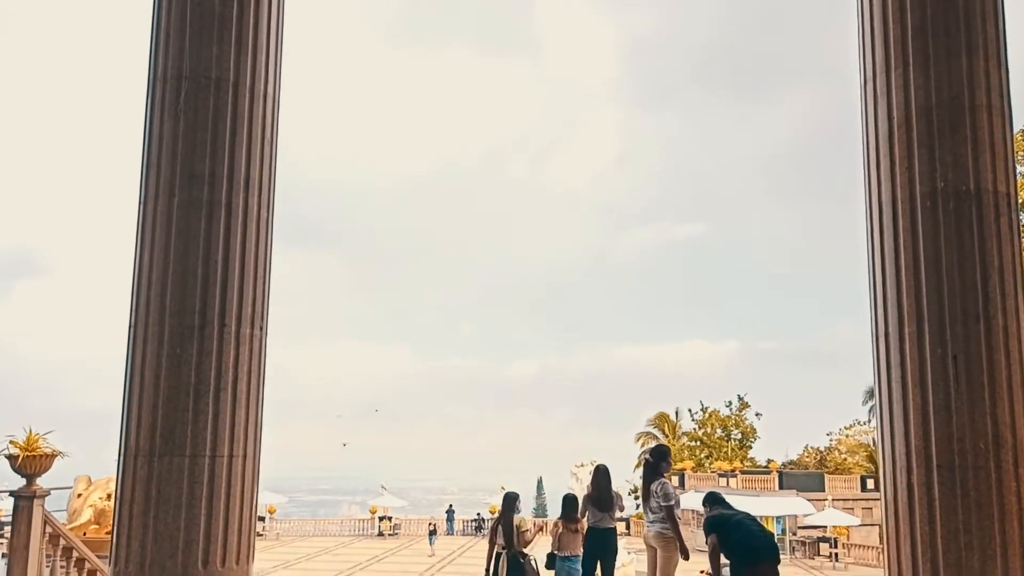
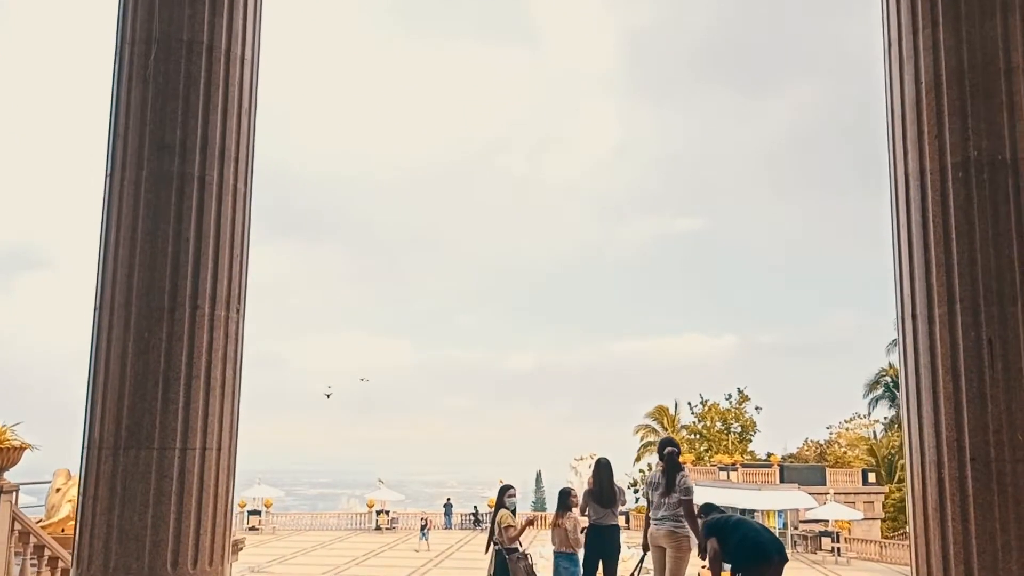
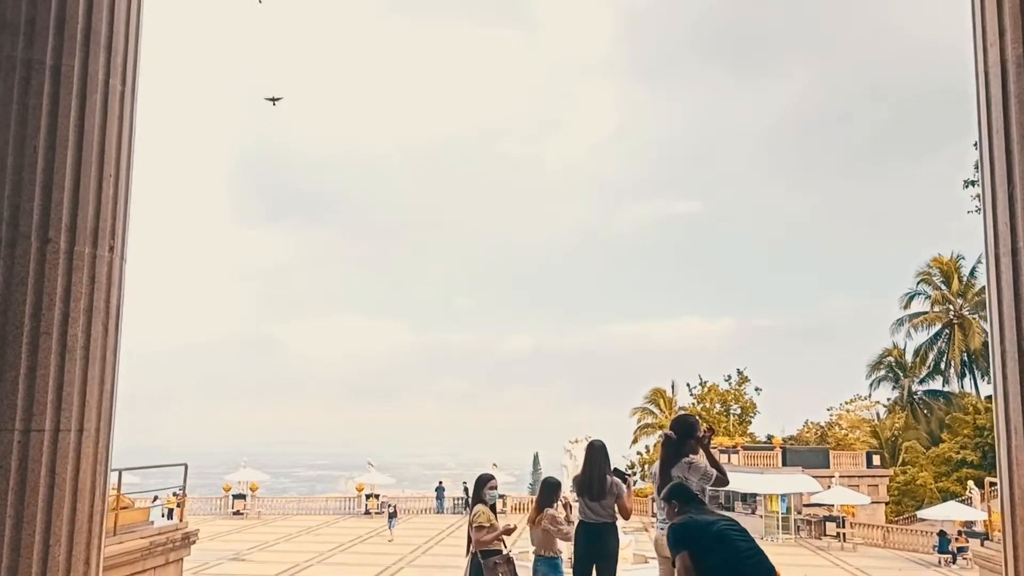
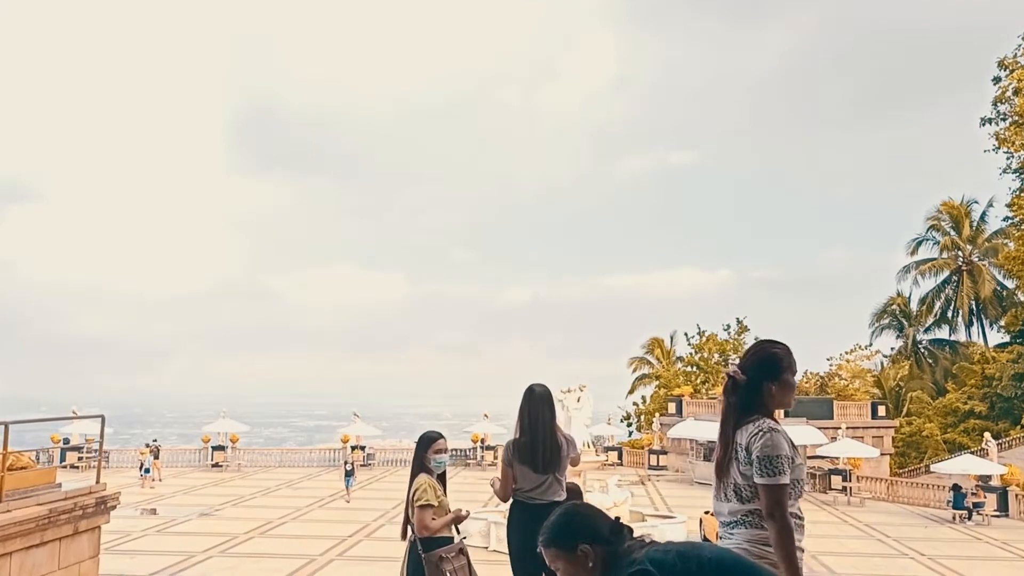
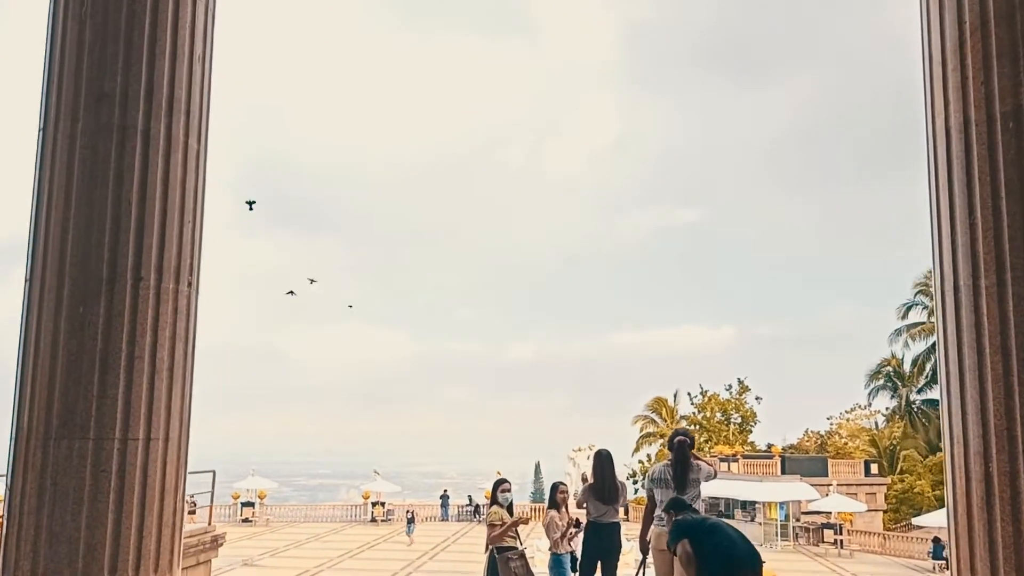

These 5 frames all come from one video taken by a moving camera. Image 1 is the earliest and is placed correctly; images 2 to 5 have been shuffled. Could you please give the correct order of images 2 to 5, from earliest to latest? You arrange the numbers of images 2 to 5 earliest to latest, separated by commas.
2, 5, 3, 4
